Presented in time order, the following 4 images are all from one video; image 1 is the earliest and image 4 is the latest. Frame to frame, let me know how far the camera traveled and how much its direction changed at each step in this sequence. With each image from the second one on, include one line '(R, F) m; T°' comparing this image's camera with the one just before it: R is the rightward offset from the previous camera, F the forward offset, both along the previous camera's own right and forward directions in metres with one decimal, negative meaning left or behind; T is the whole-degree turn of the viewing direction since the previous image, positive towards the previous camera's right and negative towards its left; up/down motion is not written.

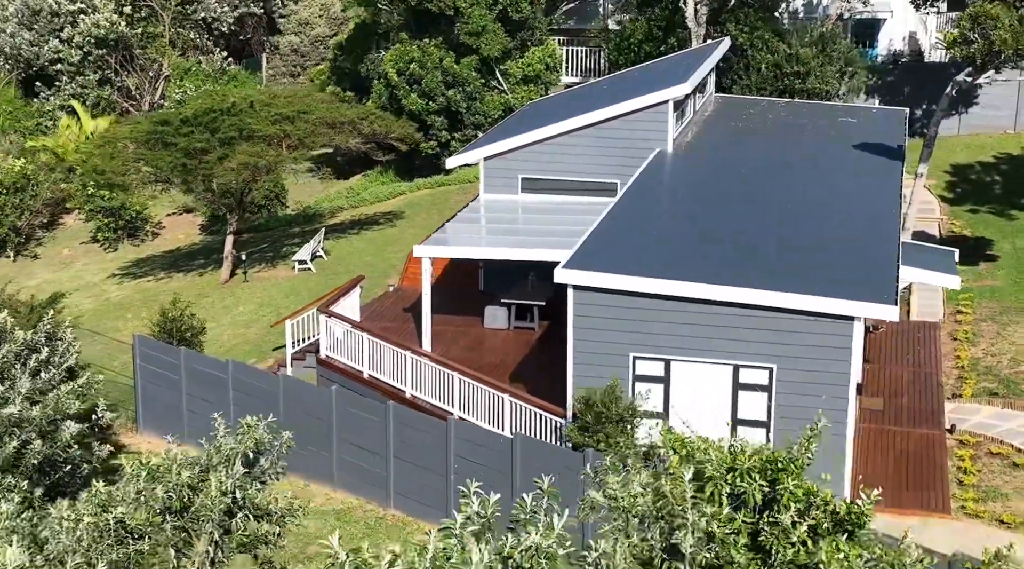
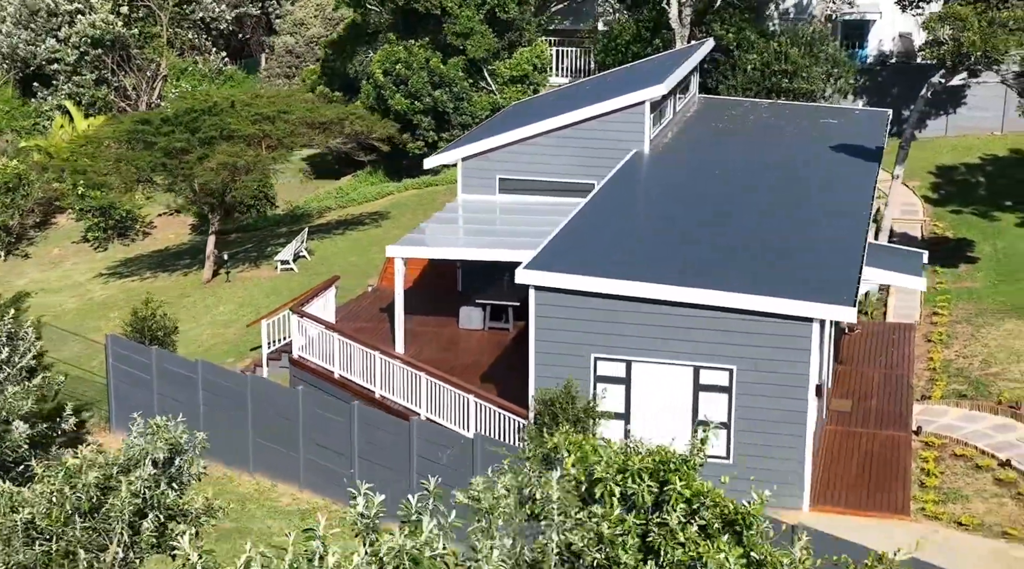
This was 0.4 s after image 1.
(+0.5, 0.0) m; 0°
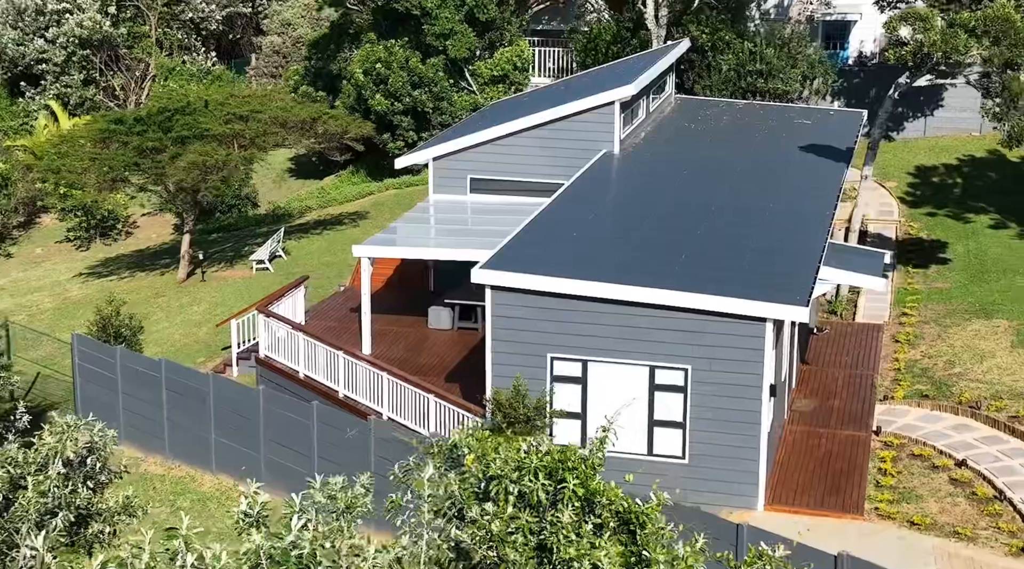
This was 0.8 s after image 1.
(+0.4, 0.0) m; 0°
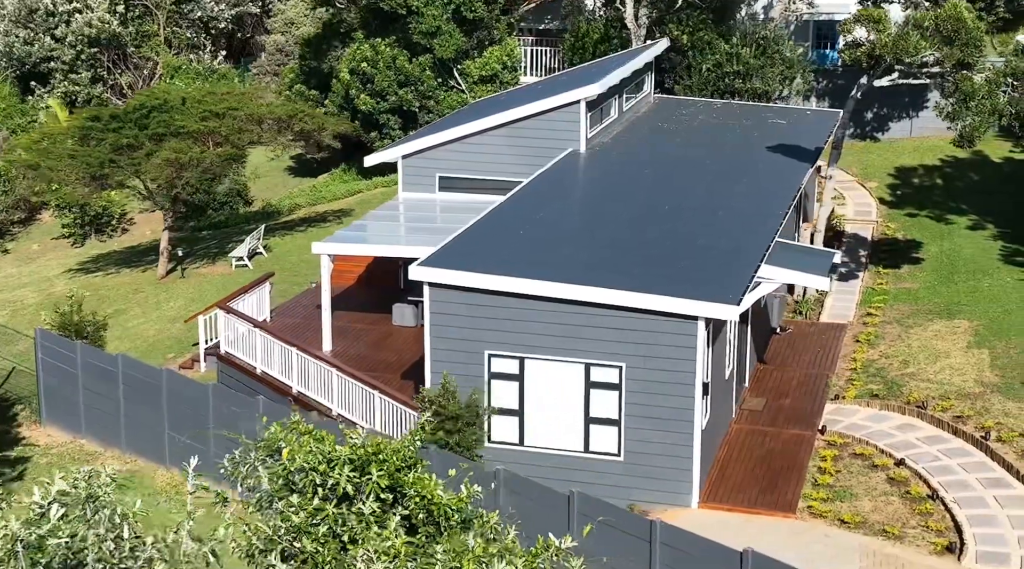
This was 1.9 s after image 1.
(+0.9, -0.1) m; -1°
